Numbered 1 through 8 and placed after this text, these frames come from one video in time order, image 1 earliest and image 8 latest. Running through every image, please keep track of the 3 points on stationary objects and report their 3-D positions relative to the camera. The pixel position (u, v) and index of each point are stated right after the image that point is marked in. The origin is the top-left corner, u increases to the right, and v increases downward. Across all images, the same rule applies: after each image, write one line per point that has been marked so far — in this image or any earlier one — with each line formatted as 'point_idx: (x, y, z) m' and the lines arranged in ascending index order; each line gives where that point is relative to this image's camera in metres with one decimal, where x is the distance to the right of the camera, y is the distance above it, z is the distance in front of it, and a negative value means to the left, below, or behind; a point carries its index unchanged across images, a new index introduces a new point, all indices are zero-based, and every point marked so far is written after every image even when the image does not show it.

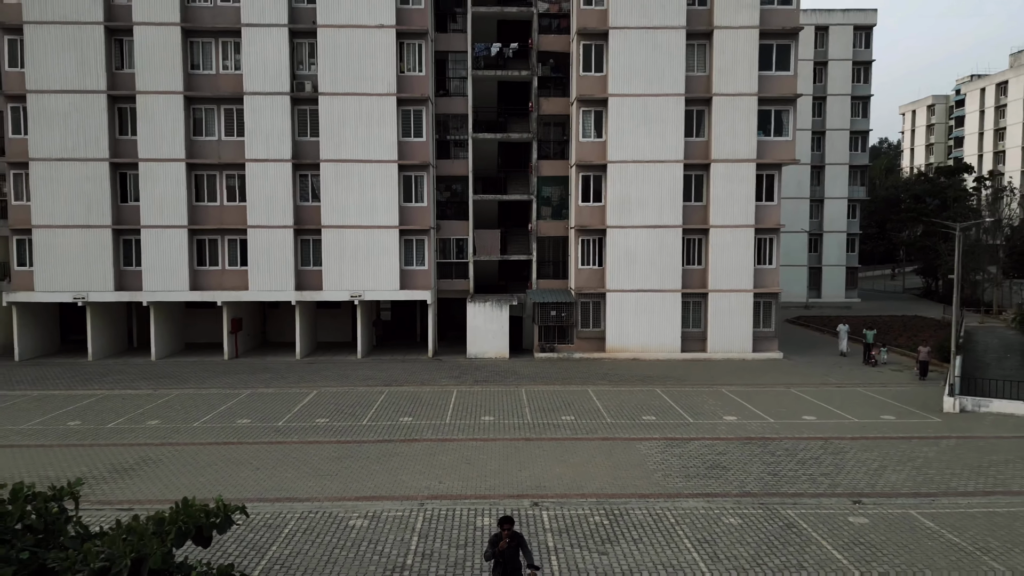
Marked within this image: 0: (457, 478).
0: (-0.7, -2.7, +11.2) m
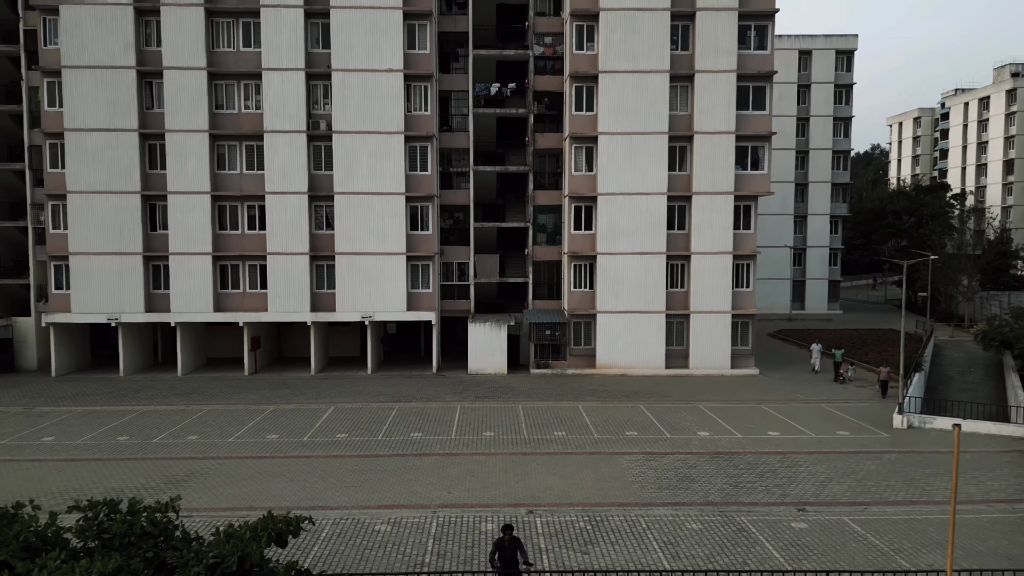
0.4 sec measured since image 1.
0: (-0.8, -3.3, +13.1) m
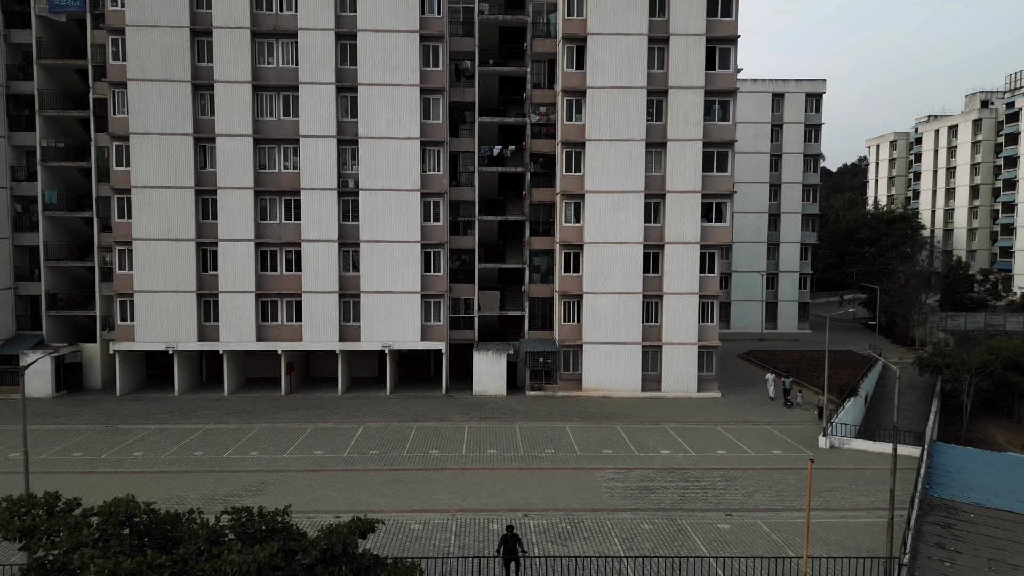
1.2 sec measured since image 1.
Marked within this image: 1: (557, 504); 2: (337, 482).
0: (-0.8, -4.5, +17.1) m
1: (+1.0, -4.5, +16.6) m
2: (-3.9, -4.4, +18.0) m
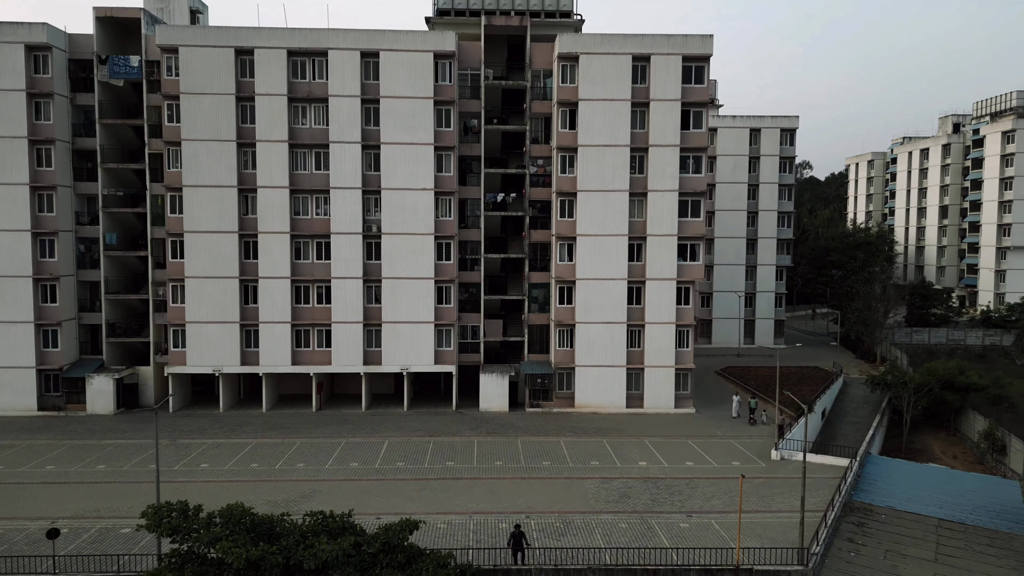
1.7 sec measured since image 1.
0: (-0.7, -5.7, +21.2) m
1: (+1.1, -5.7, +20.7) m
2: (-3.8, -5.6, +22.1) m
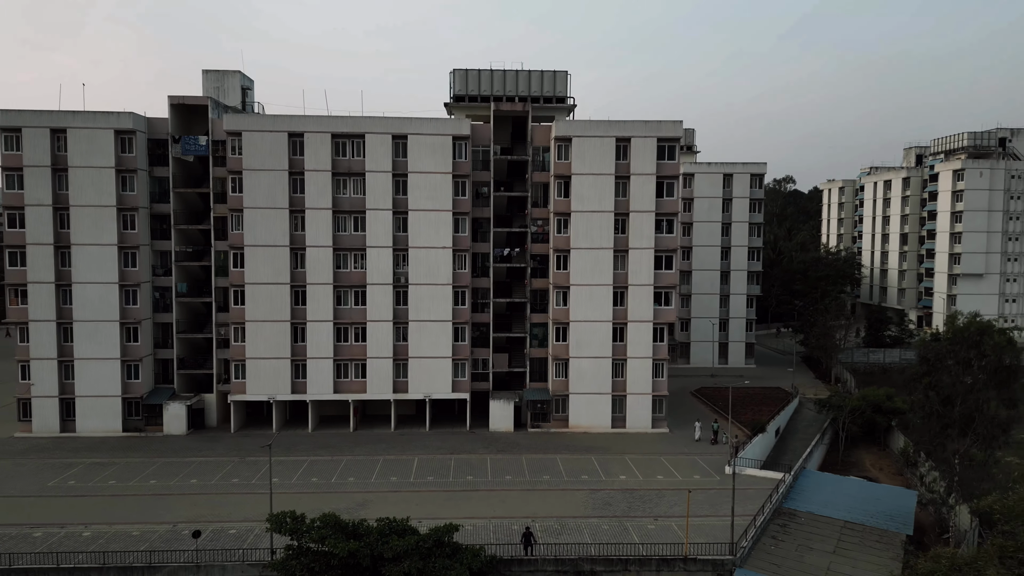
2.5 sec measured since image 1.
0: (-0.4, -7.7, +27.5) m
1: (+1.4, -7.7, +27.0) m
2: (-3.5, -7.6, +28.4) m
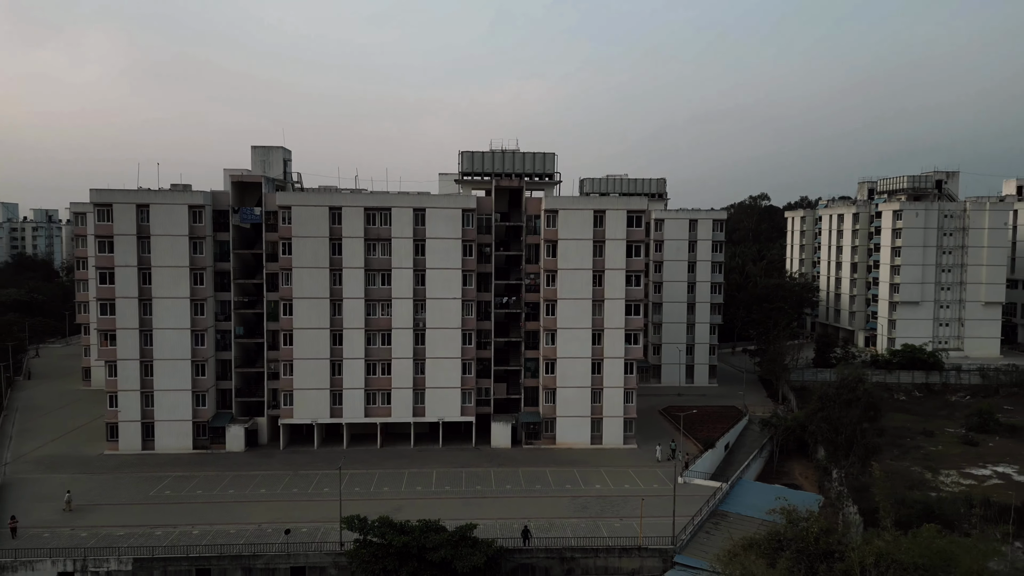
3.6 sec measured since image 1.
0: (-0.3, -10.2, +36.1) m
1: (+1.4, -10.2, +35.7) m
2: (-3.5, -10.1, +37.0) m
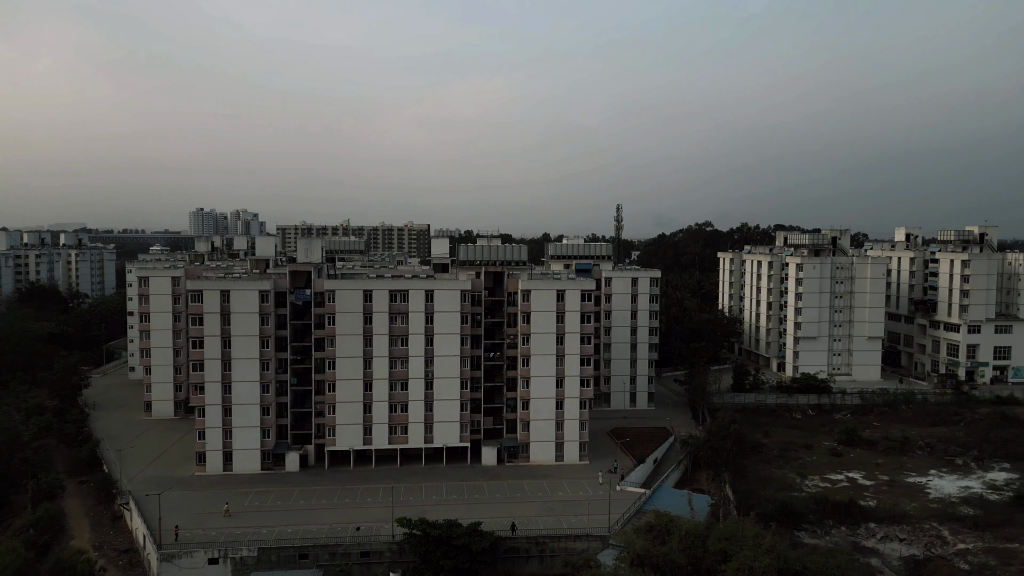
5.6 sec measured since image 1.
0: (-1.0, -14.9, +52.6) m
1: (+0.8, -14.9, +52.2) m
2: (-4.3, -14.8, +53.3) m
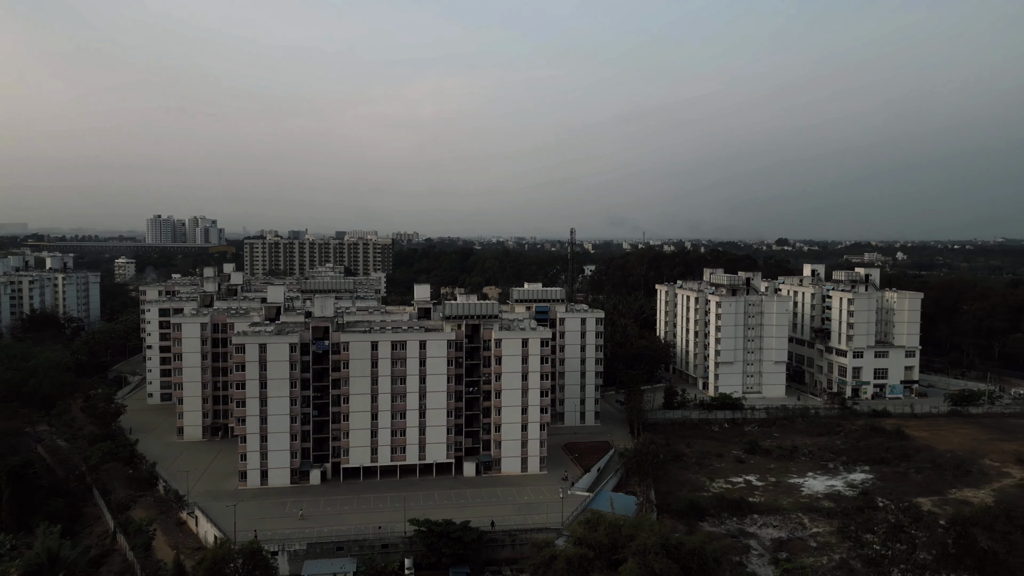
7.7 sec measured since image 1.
0: (-3.0, -20.0, +70.2) m
1: (-1.2, -20.0, +69.9) m
2: (-6.2, -19.9, +70.7) m
